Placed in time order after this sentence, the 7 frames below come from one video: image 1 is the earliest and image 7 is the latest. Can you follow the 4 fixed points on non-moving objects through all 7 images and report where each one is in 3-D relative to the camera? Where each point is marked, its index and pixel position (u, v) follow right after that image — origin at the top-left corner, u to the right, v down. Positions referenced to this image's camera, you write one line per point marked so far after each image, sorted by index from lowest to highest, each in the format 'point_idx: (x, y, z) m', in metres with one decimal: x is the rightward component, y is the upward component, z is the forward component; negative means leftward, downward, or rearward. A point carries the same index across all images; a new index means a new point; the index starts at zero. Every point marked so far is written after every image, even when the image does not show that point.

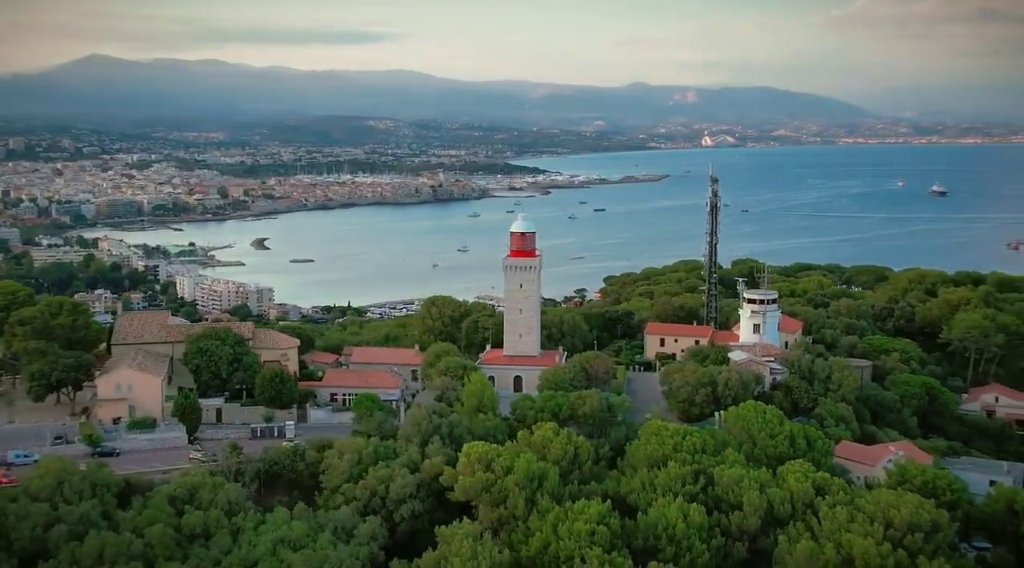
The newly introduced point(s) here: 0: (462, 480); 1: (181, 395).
0: (-0.6, -2.7, +13.4) m
1: (-5.6, -1.9, +16.6) m
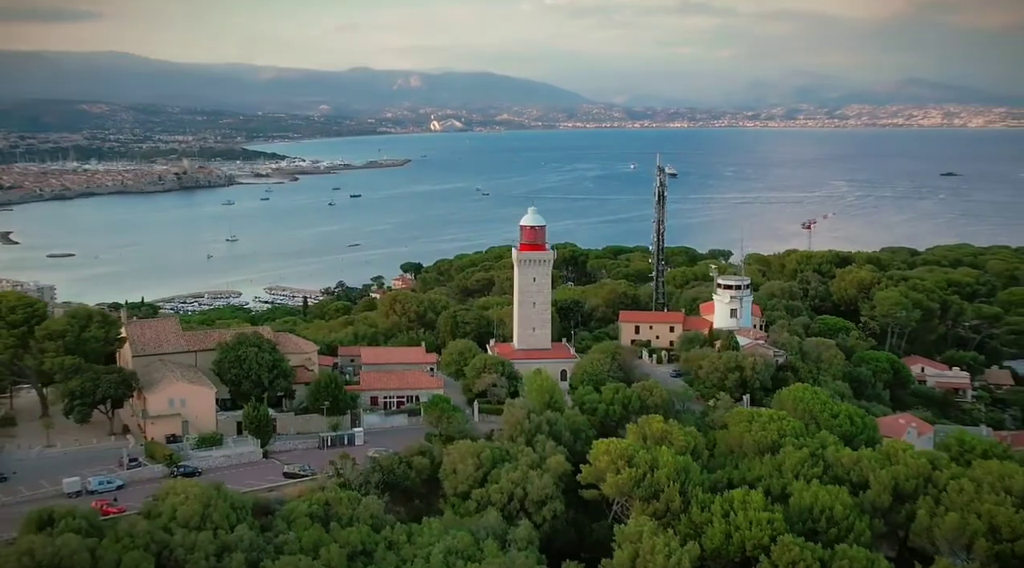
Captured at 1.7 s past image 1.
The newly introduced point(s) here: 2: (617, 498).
0: (+1.3, -2.6, +13.3) m
1: (-4.1, -1.9, +15.5) m
2: (+1.5, -2.9, +13.3) m
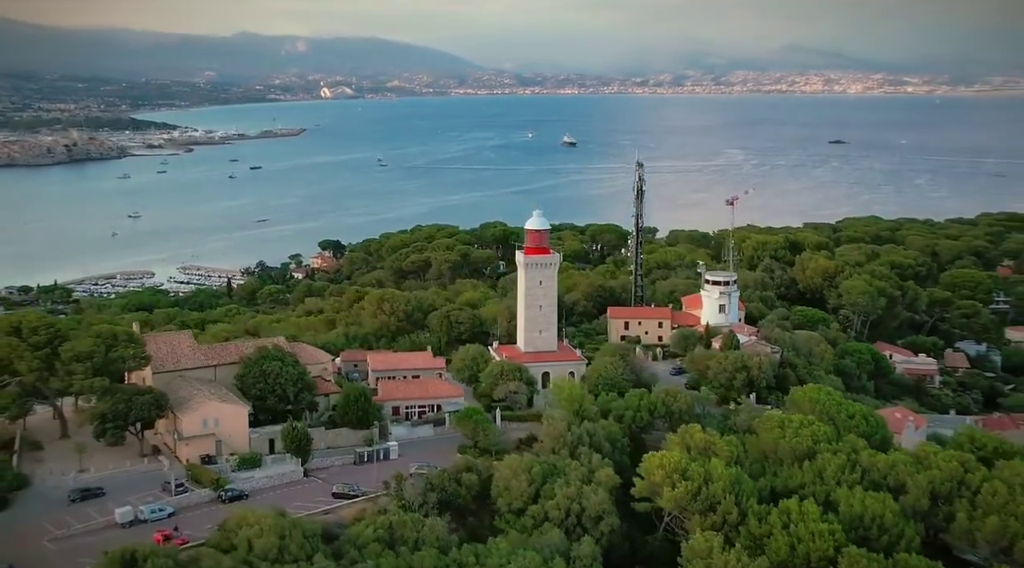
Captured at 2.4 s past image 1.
0: (+2.2, -2.9, +13.5) m
1: (-3.5, -2.2, +15.3) m
2: (+2.3, -3.1, +13.5) m
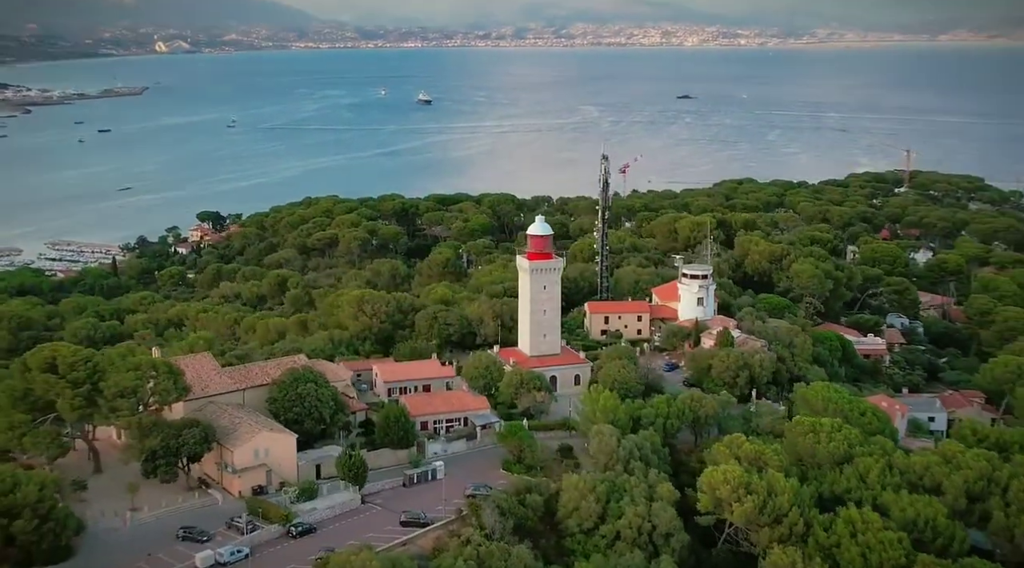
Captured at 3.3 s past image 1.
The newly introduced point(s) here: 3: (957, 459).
0: (+3.2, -3.2, +14.0) m
1: (-2.6, -2.6, +15.1) m
2: (+3.3, -3.4, +14.0) m
3: (+7.3, -2.9, +16.1) m
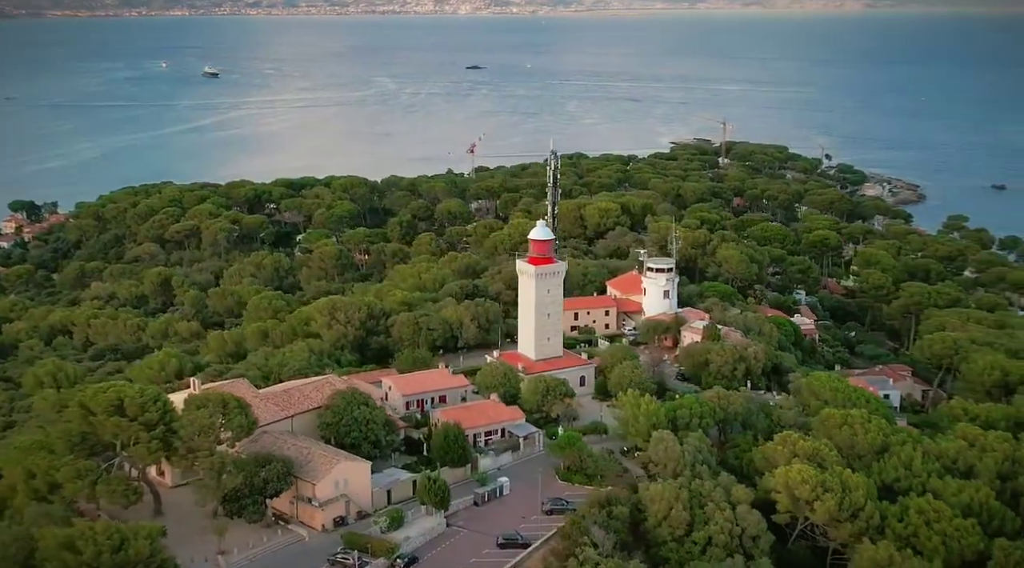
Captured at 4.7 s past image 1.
0: (+4.6, -3.3, +14.7) m
1: (-1.3, -2.9, +14.9) m
2: (+4.7, -3.6, +14.7) m
3: (+8.3, -2.8, +17.4) m
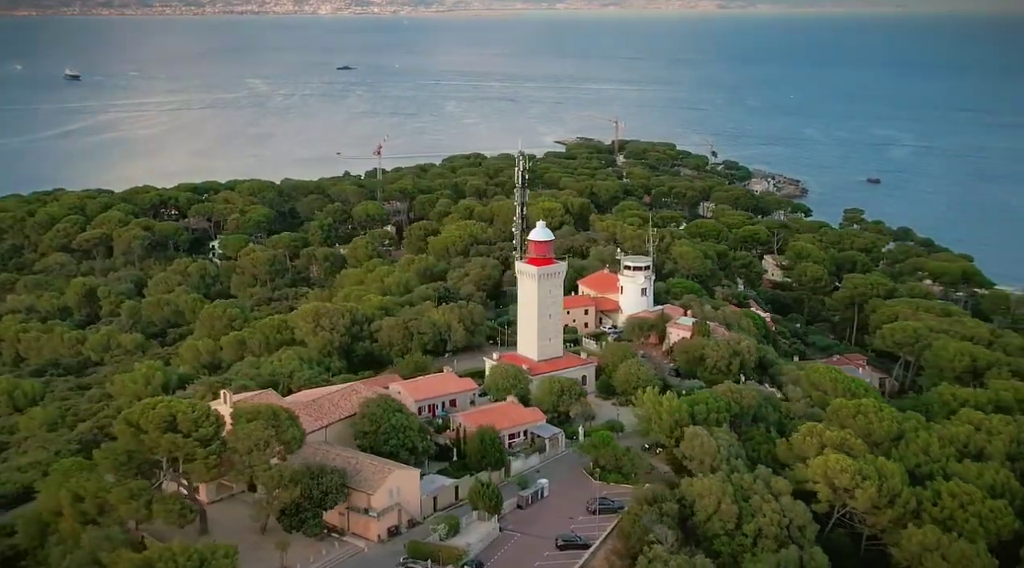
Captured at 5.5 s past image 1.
0: (+5.4, -3.2, +15.2) m
1: (-0.5, -3.0, +14.8) m
2: (+5.5, -3.5, +15.3) m
3: (+8.8, -2.6, +18.2) m
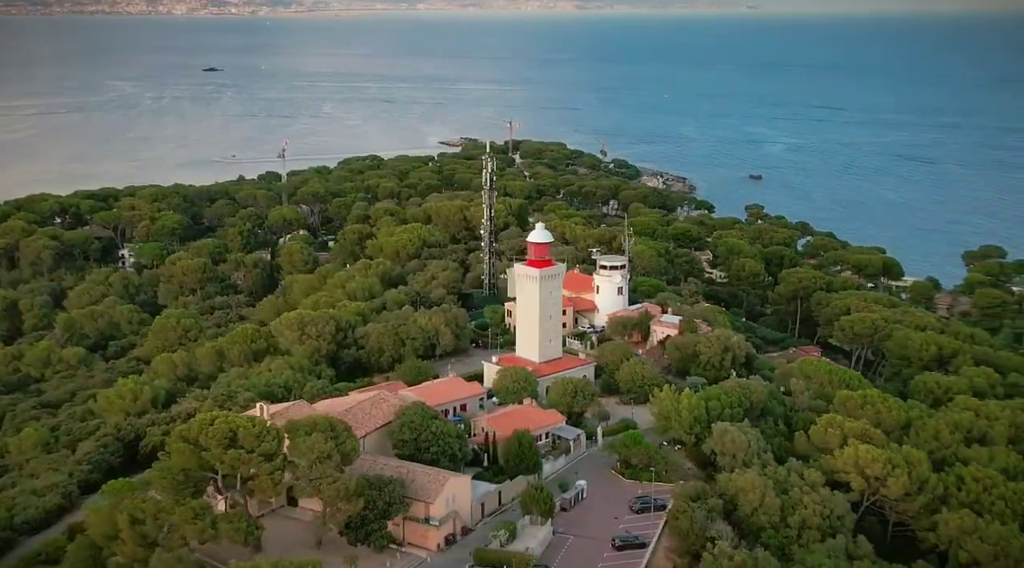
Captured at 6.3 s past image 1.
0: (+6.1, -3.1, +15.8) m
1: (+0.3, -3.1, +14.9) m
2: (+6.3, -3.4, +15.9) m
3: (+9.2, -2.5, +19.1) m
